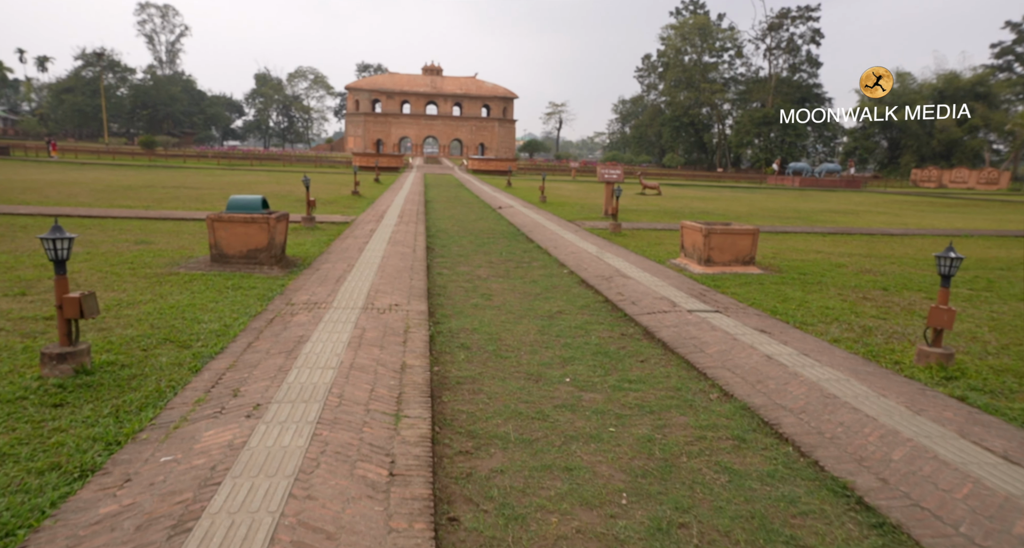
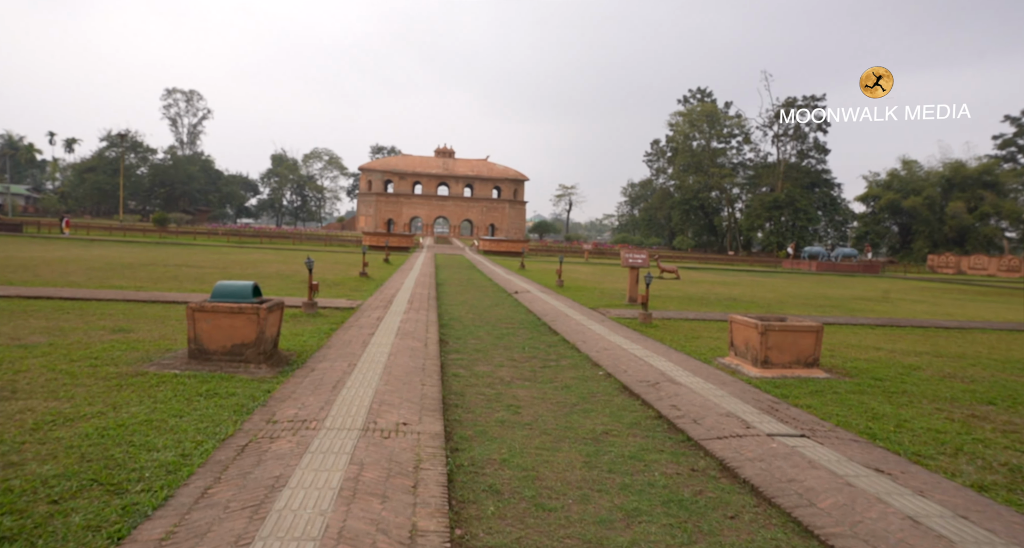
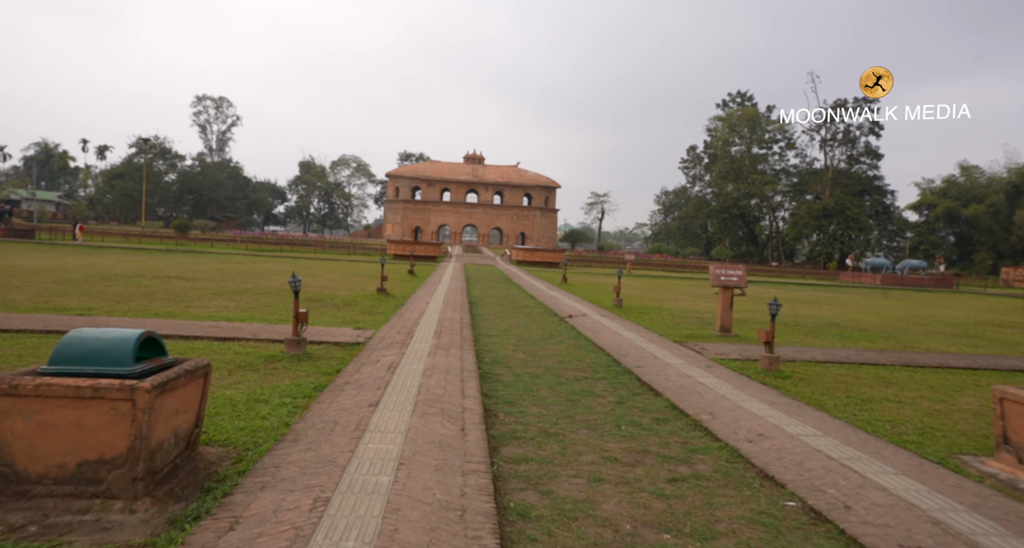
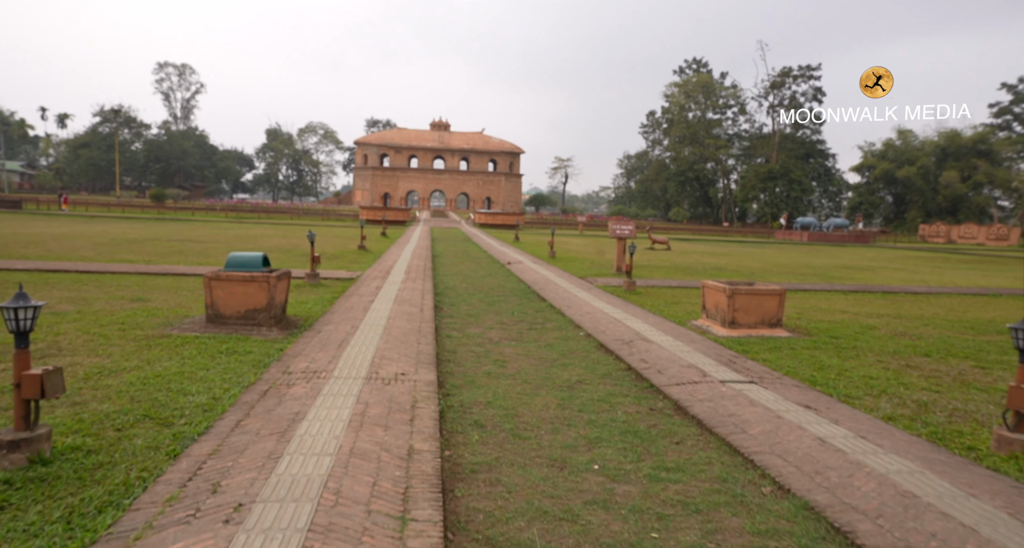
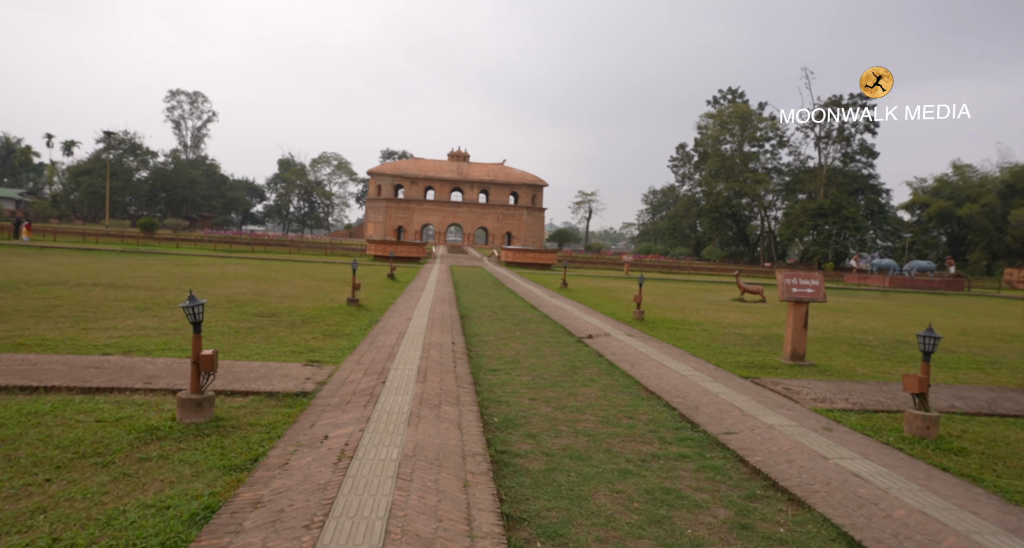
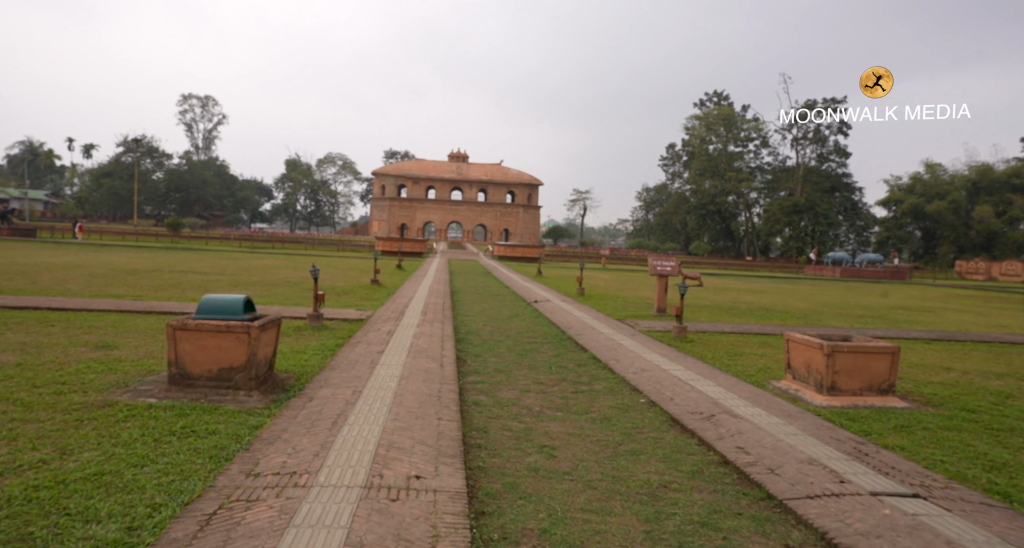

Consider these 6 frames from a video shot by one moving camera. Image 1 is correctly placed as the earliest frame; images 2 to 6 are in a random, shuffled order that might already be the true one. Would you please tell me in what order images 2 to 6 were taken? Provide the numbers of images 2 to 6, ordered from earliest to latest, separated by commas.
4, 2, 6, 3, 5
